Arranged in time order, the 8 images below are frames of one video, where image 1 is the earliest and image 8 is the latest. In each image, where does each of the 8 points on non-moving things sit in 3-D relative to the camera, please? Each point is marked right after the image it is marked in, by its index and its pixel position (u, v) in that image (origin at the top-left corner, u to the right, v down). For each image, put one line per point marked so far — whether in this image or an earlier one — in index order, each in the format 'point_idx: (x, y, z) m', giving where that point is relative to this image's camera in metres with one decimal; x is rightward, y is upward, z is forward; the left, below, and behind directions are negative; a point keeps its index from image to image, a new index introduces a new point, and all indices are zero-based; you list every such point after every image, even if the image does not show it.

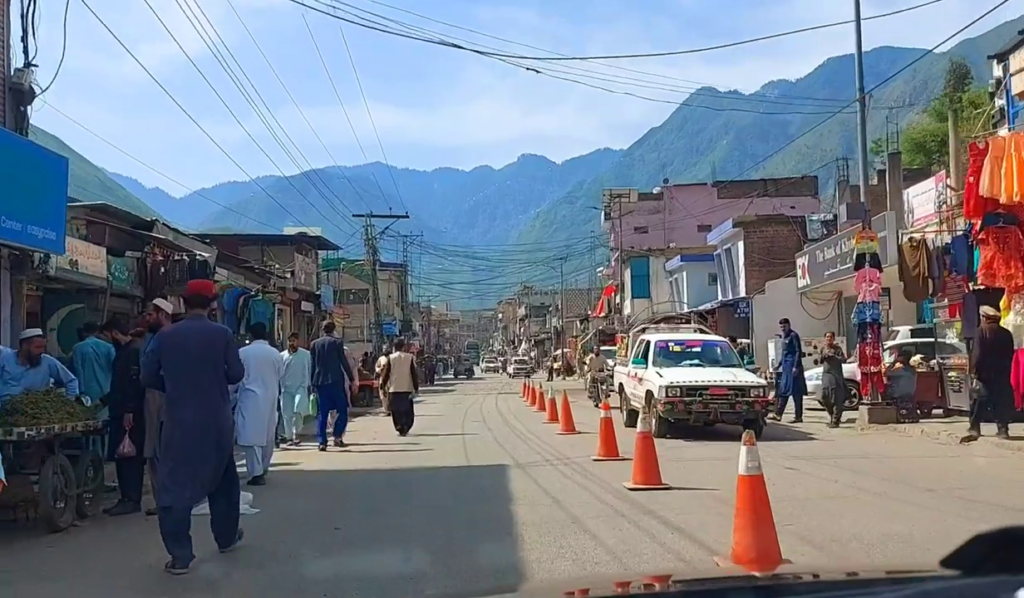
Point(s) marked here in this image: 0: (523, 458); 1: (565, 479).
0: (+0.1, -1.9, +14.0) m
1: (+0.5, -1.9, +12.5) m
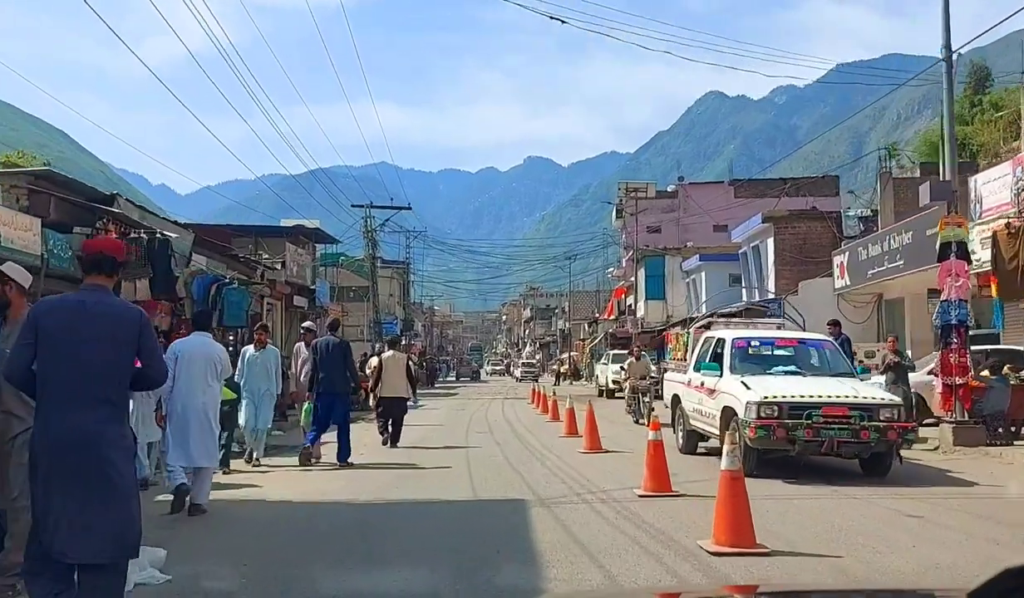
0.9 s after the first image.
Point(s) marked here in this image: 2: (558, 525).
0: (+0.3, -1.8, +11.0) m
1: (+0.7, -1.7, +9.4) m
2: (+0.3, -1.8, +9.3) m
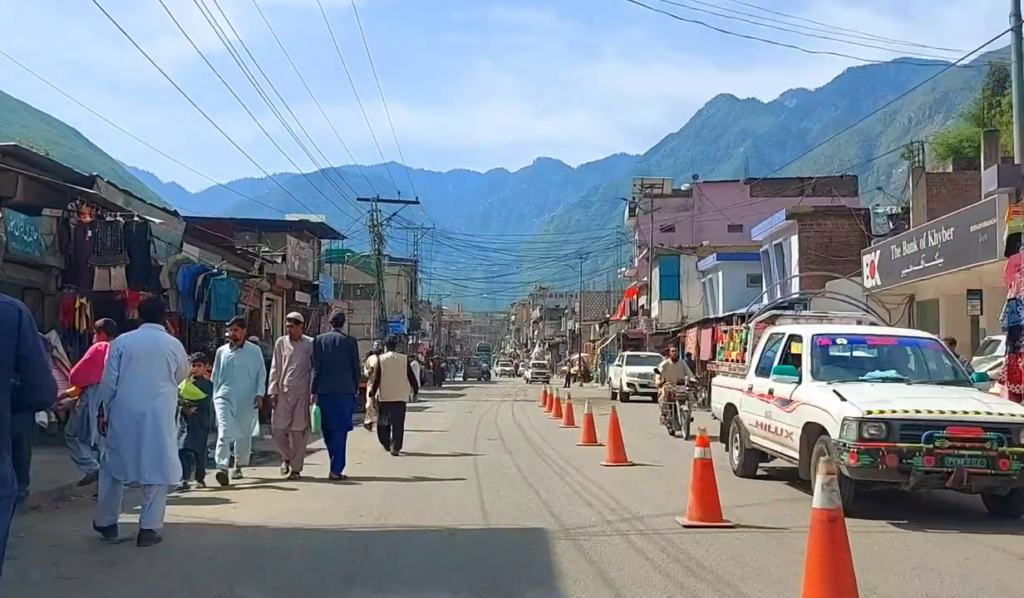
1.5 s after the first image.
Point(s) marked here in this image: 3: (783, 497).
0: (+0.4, -1.7, +9.3) m
1: (+0.8, -1.7, +7.8) m
2: (+0.5, -1.7, +7.6) m
3: (+2.4, -1.8, +10.4) m
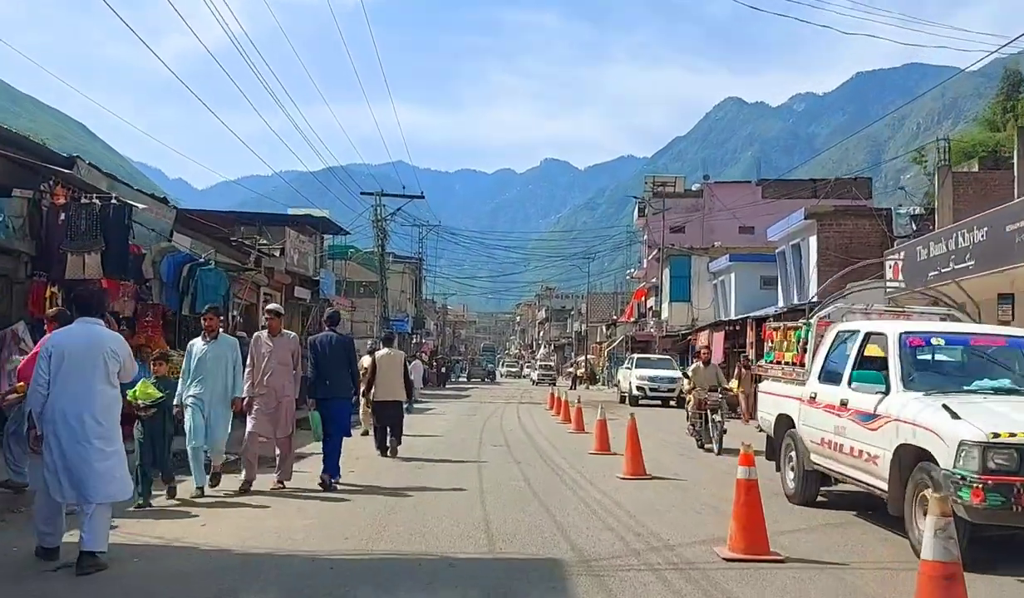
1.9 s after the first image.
0: (+0.5, -1.7, +8.1) m
1: (+0.9, -1.6, +6.5) m
2: (+0.5, -1.6, +6.4) m
3: (+2.5, -1.7, +9.2) m
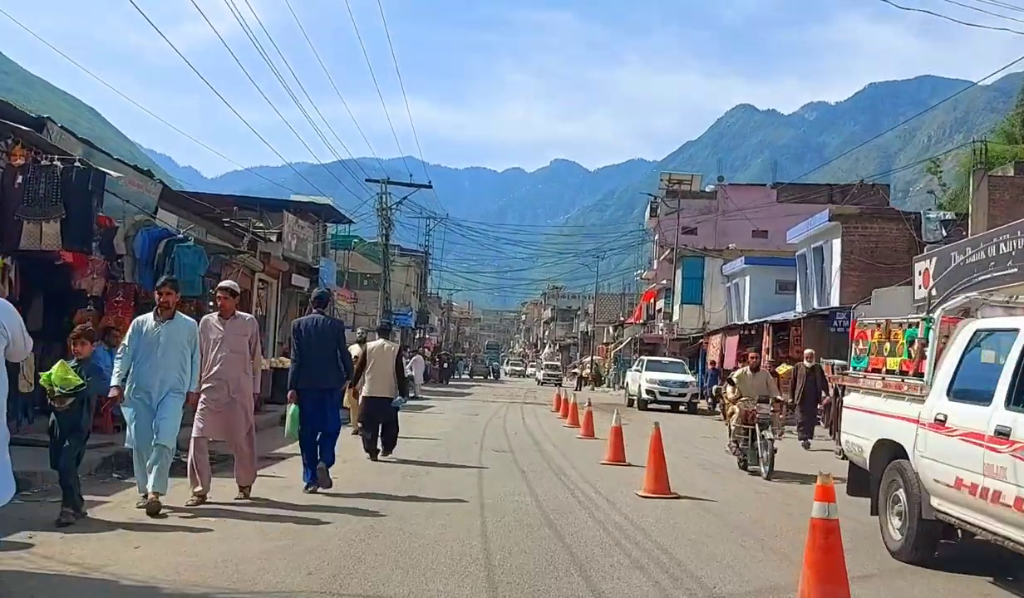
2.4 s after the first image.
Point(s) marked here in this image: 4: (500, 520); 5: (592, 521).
0: (+0.5, -1.6, +6.5) m
1: (+0.9, -1.5, +4.9) m
2: (+0.5, -1.5, +4.8) m
3: (+2.5, -1.7, +7.6) m
4: (-0.1, -1.7, +9.1) m
5: (+0.6, -1.7, +9.2) m
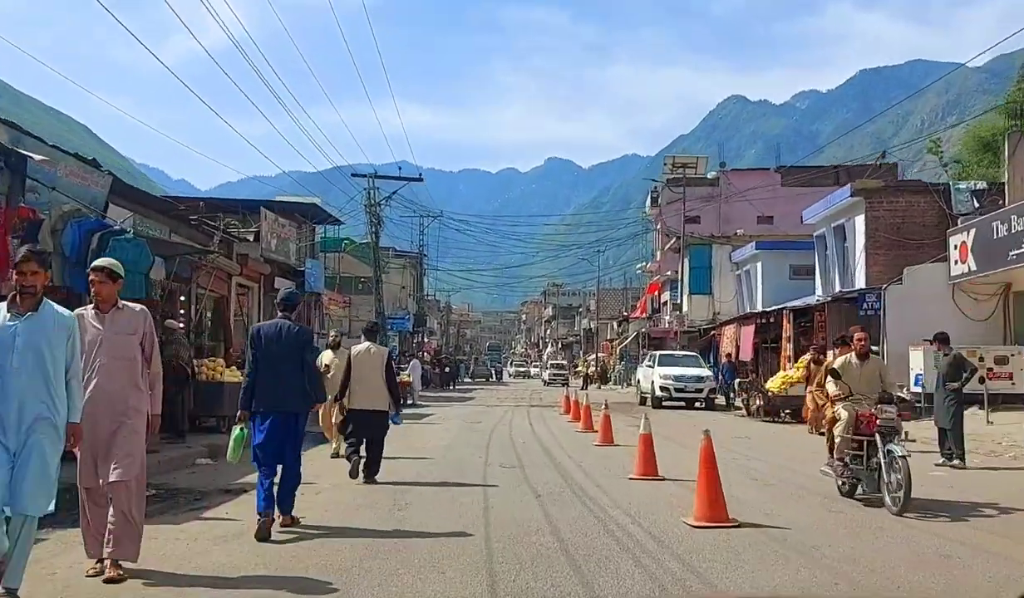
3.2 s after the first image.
0: (+0.6, -1.4, +4.1) m
1: (+1.0, -1.4, +2.5) m
2: (+0.6, -1.4, +2.4) m
3: (+2.6, -1.5, +5.2) m
4: (0.0, -1.6, +6.7) m
5: (+0.7, -1.5, +6.8) m
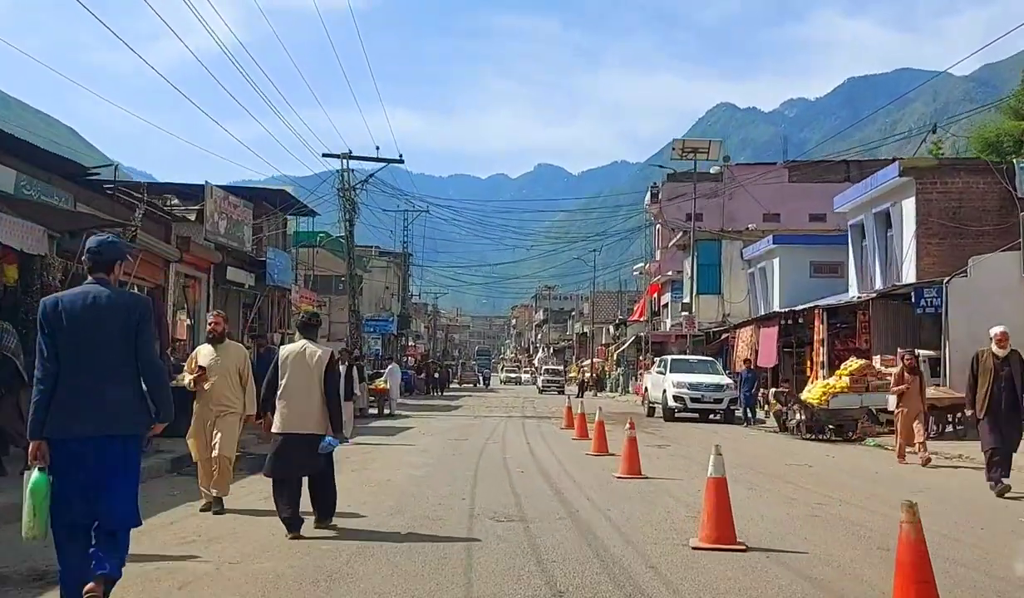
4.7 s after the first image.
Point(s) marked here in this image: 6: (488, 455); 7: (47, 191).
0: (+0.7, -1.2, -0.3) m
1: (+1.1, -1.1, -1.8) m
2: (+0.7, -1.1, -2.0) m
3: (+2.7, -1.2, +0.8) m
4: (+0.1, -1.3, +2.4) m
5: (+0.8, -1.3, +2.4) m
6: (-0.4, -2.4, +18.1) m
7: (-6.2, +1.6, +16.0) m
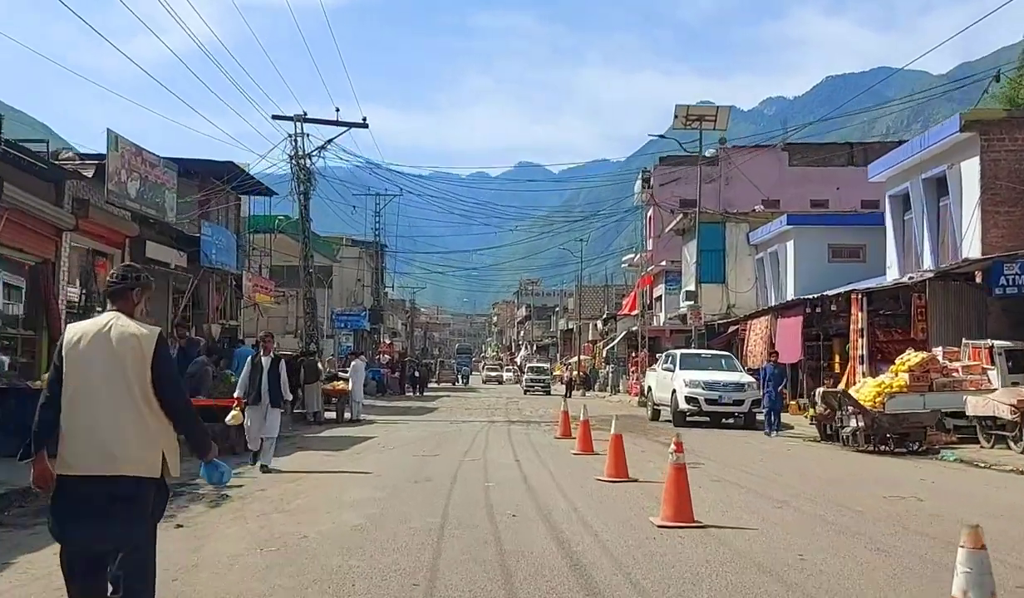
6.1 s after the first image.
0: (+0.8, -0.9, -4.9) m
1: (+1.2, -0.8, -6.4) m
2: (+0.9, -0.8, -6.6) m
3: (+2.8, -0.9, -3.7) m
4: (+0.1, -1.0, -2.3) m
5: (+0.8, -1.0, -2.2) m
6: (-0.6, -2.1, +13.5) m
7: (-6.4, +1.9, +11.3) m
